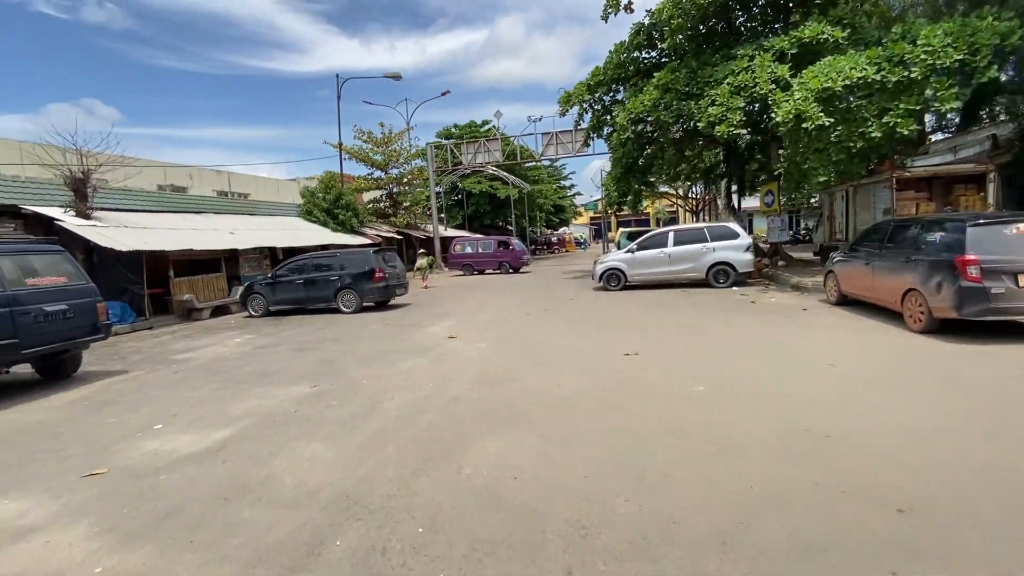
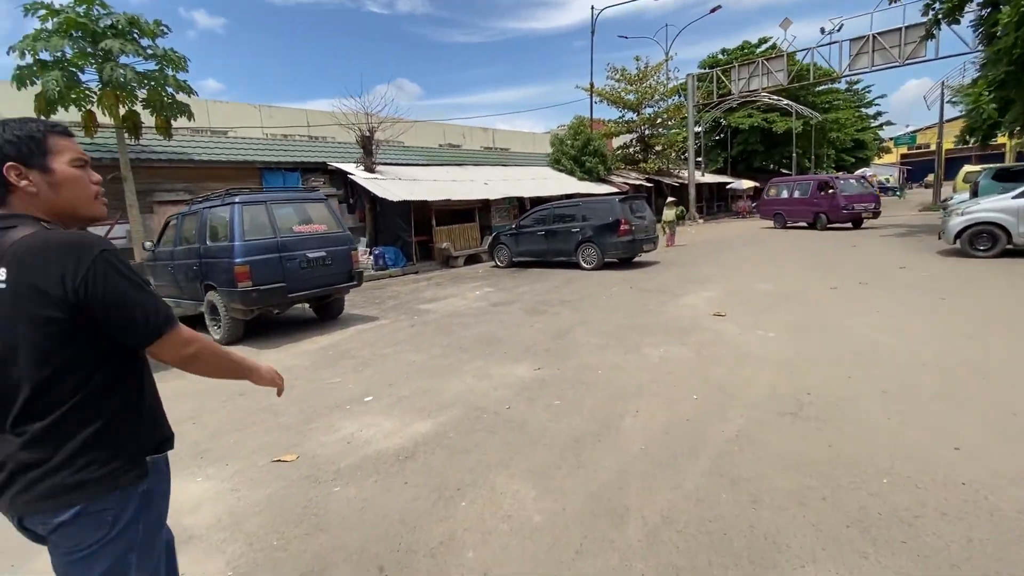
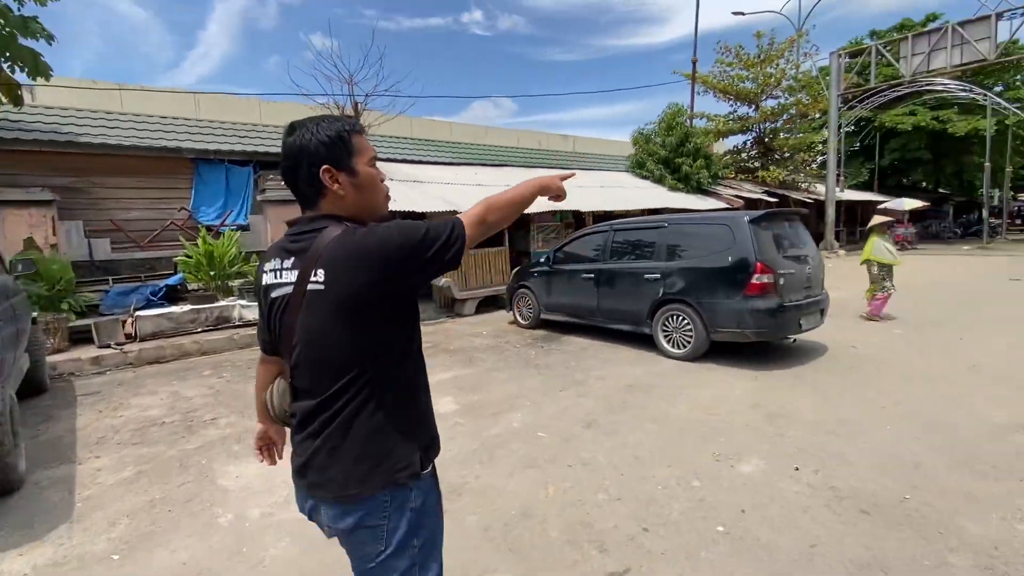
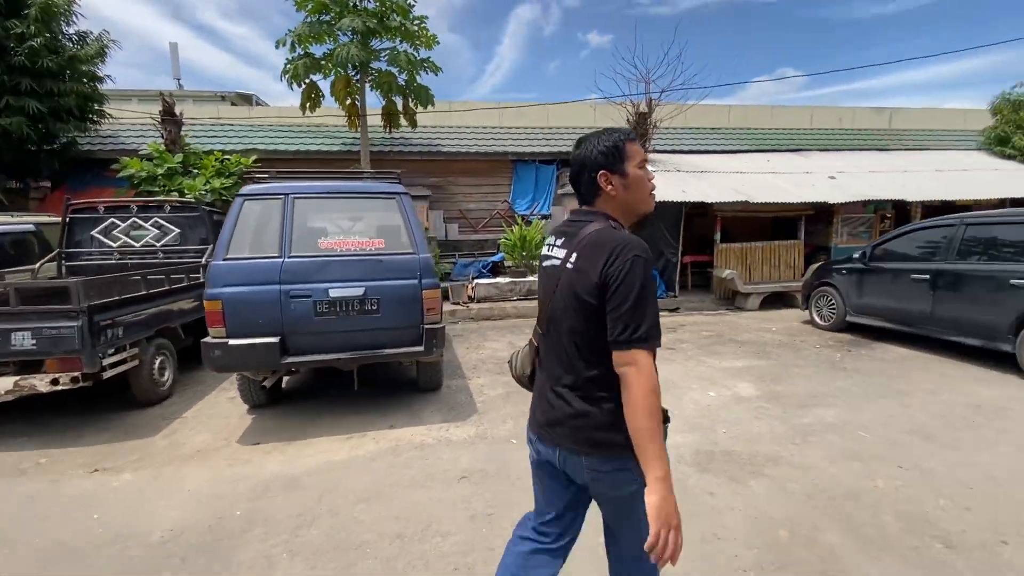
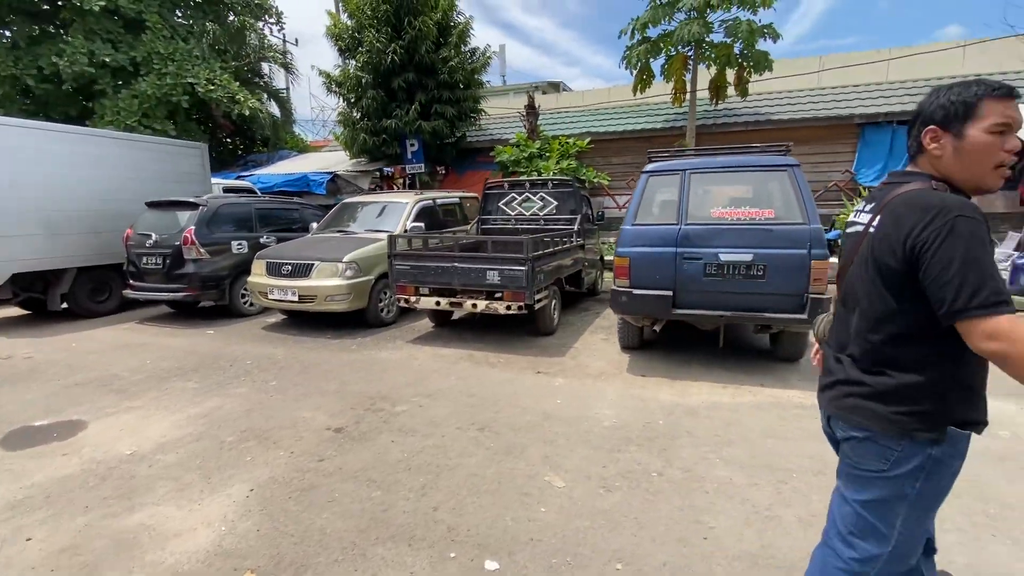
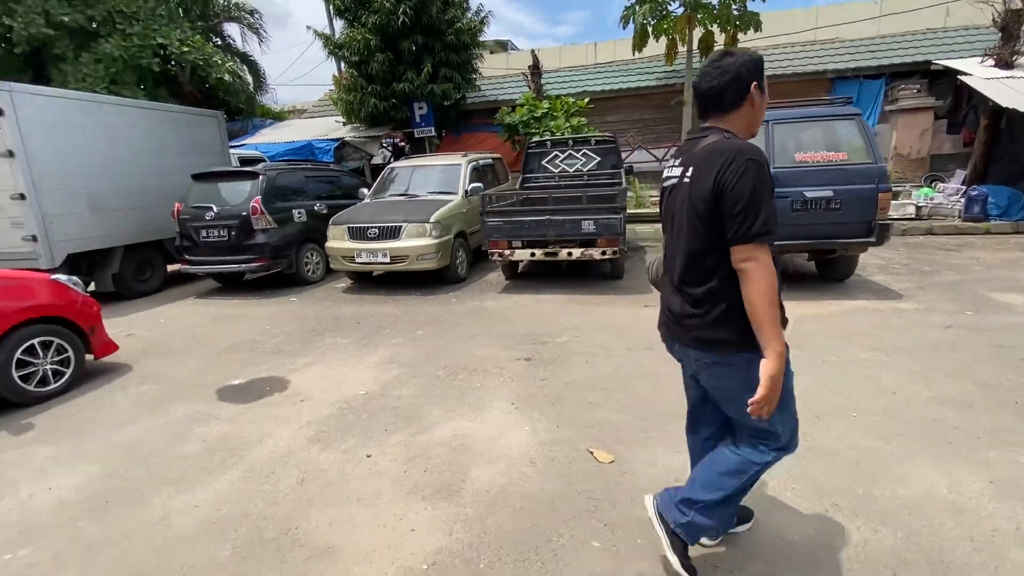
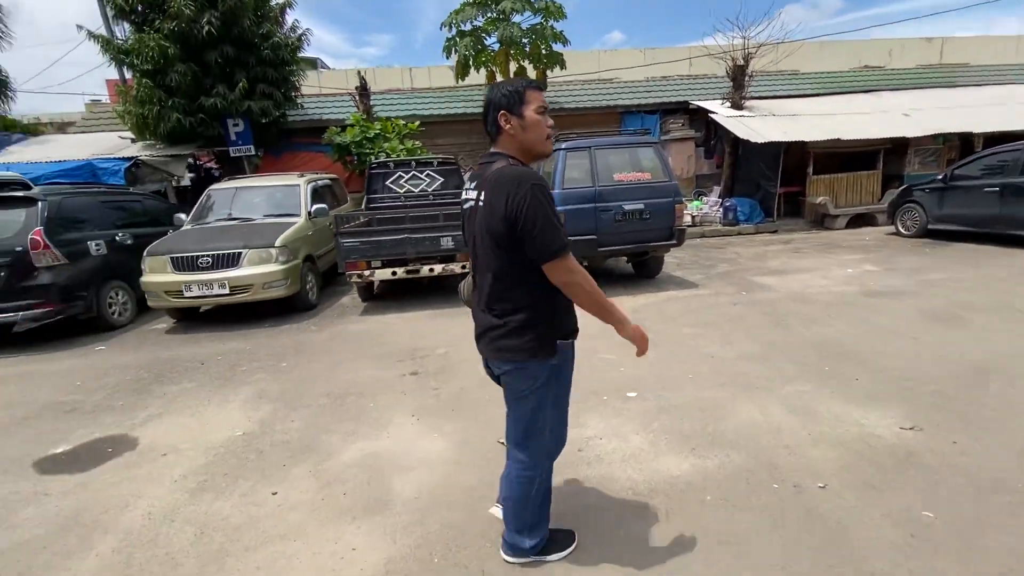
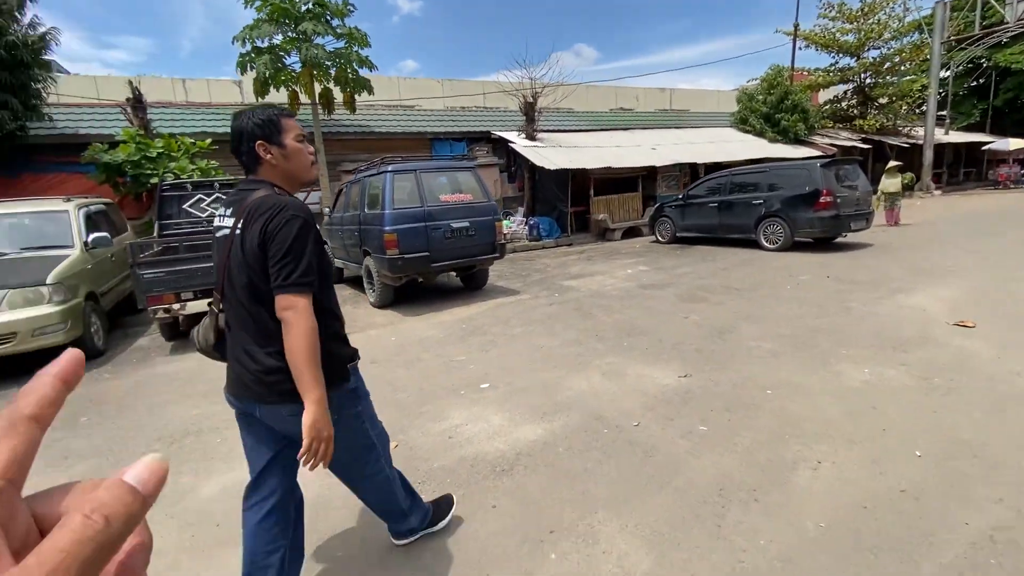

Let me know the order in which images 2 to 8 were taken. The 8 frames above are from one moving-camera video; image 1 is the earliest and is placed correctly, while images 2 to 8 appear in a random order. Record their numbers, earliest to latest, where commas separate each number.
2, 8, 7, 6, 5, 4, 3
